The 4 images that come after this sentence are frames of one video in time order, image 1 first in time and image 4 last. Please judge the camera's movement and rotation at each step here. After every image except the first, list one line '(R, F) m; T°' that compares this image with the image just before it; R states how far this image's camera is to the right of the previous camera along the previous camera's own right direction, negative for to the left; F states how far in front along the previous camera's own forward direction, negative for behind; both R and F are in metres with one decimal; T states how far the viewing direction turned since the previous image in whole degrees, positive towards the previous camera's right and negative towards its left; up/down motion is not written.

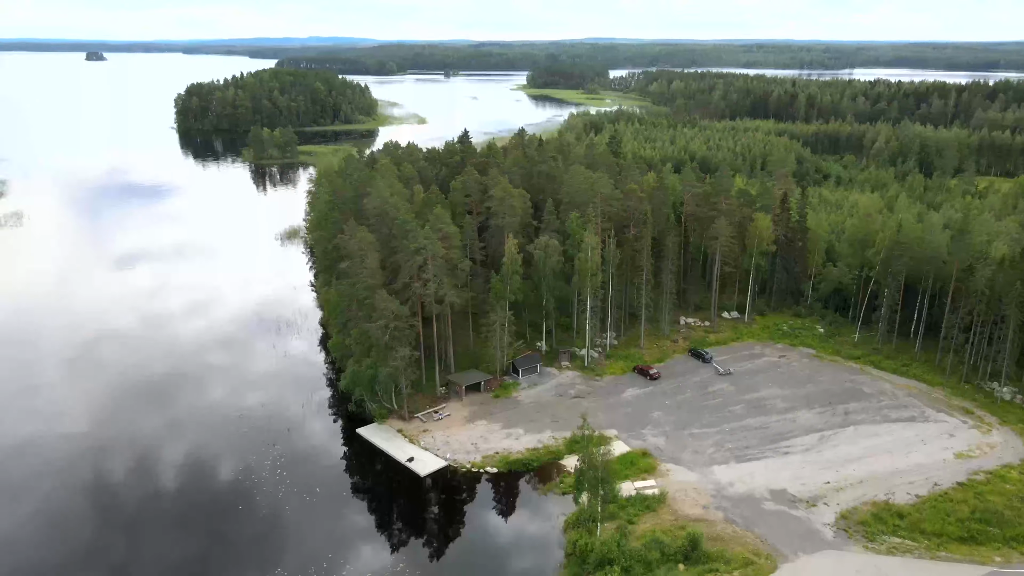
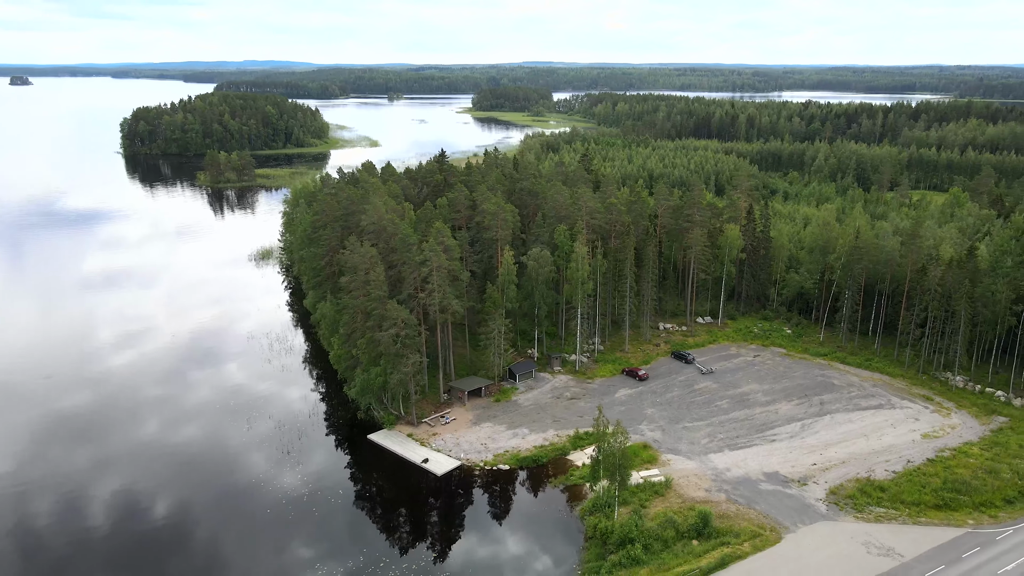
(-2.8, -1.9) m; +4°
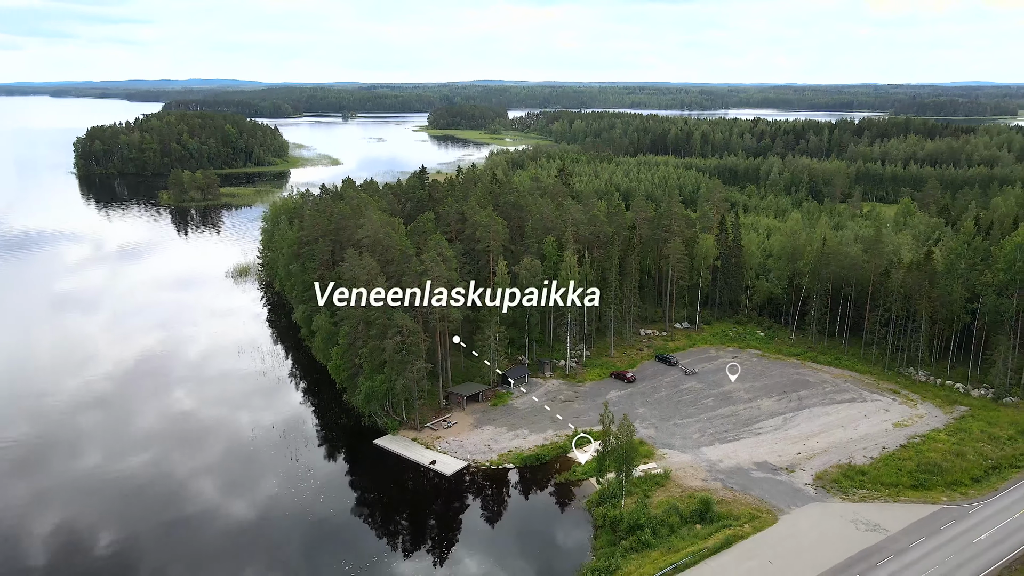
(-2.2, -1.6) m; +4°
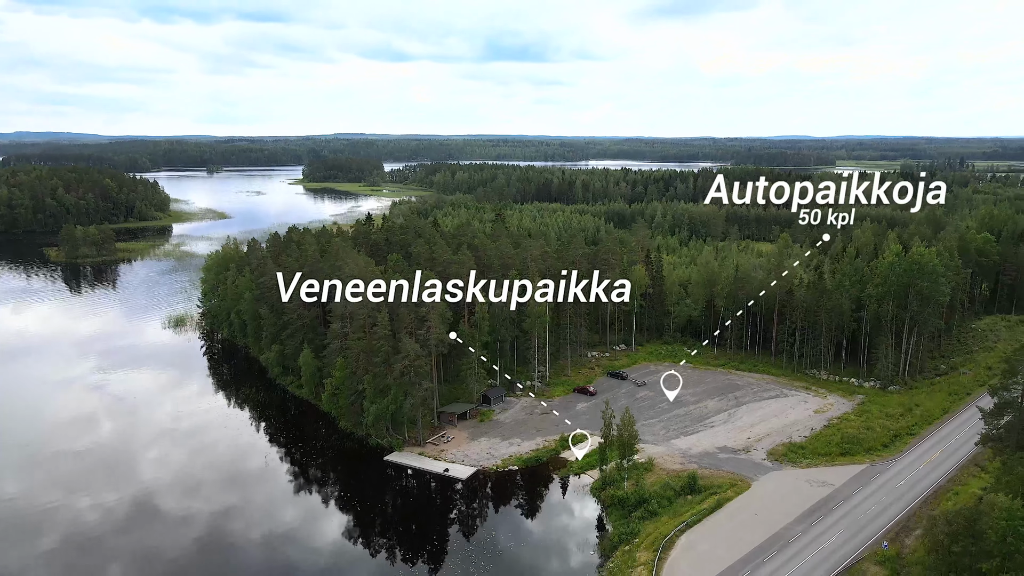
(-6.8, -4.7) m; +10°
